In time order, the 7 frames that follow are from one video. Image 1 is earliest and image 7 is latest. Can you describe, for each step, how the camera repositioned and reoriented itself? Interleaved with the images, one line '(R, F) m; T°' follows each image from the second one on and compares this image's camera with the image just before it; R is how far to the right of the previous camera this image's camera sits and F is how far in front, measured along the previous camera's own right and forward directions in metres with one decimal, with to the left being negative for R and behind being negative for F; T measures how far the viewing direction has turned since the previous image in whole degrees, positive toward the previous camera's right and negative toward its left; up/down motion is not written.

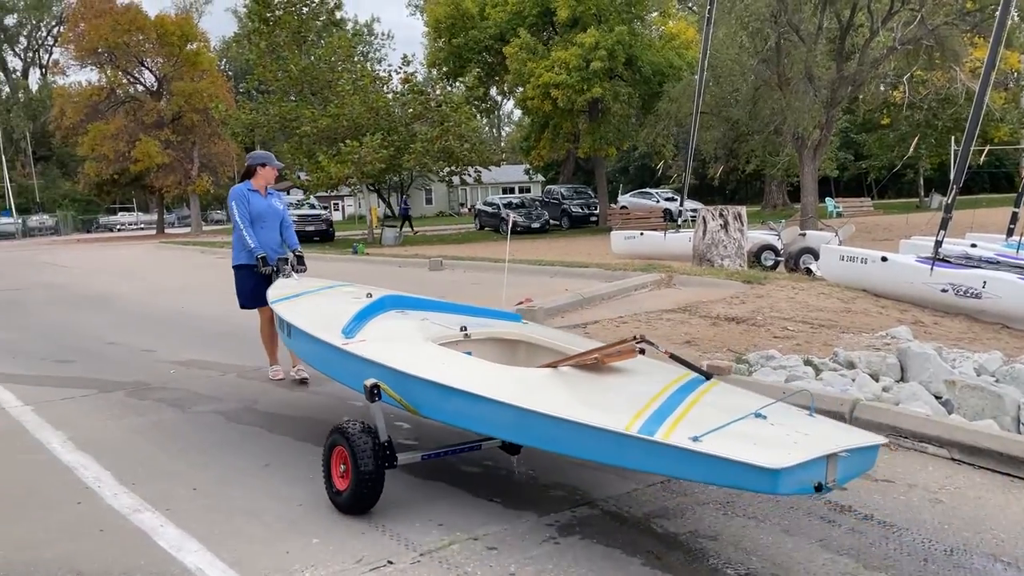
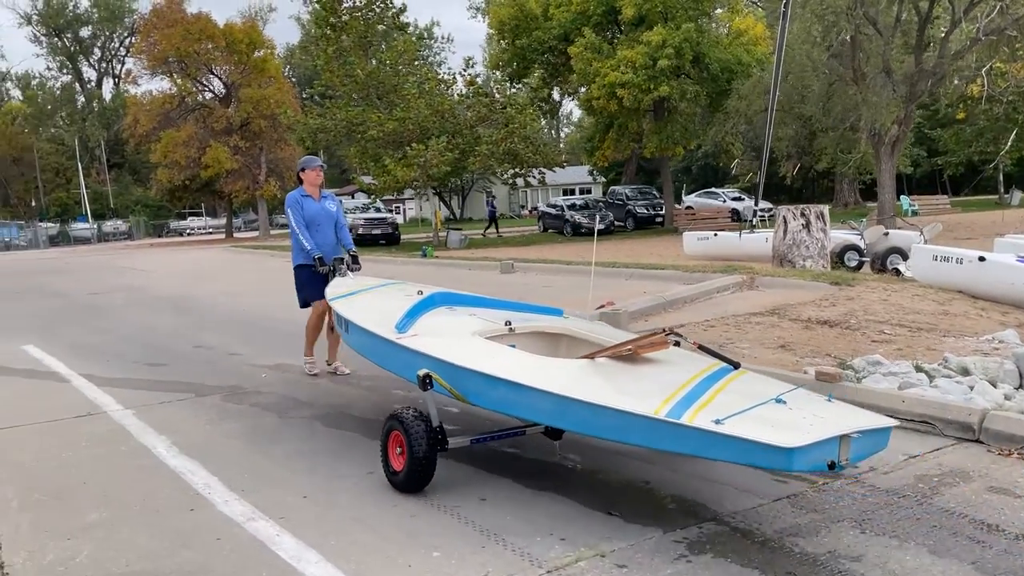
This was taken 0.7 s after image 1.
(-0.3, +0.1) m; -4°
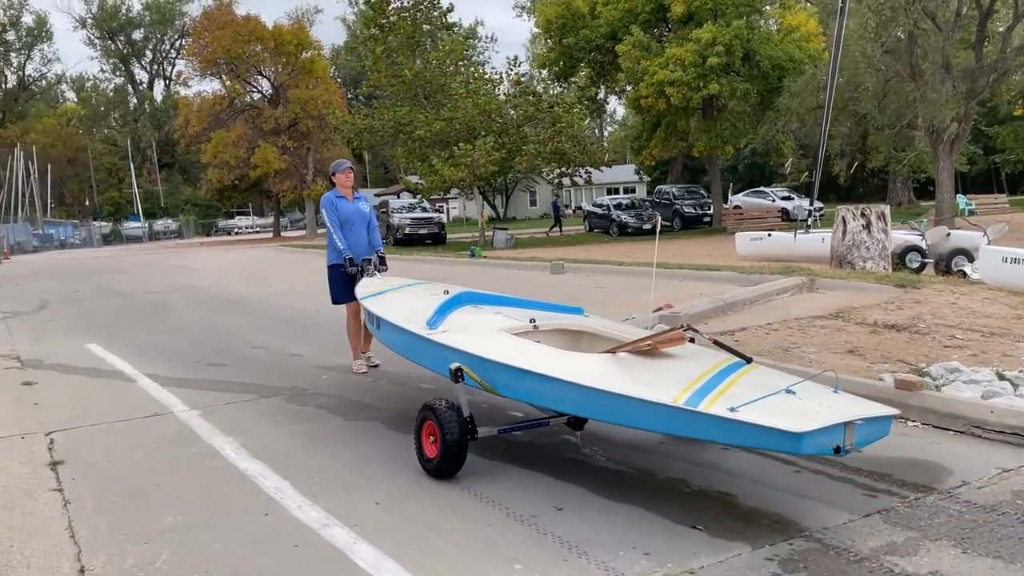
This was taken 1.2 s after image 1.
(-0.2, +0.1) m; -3°
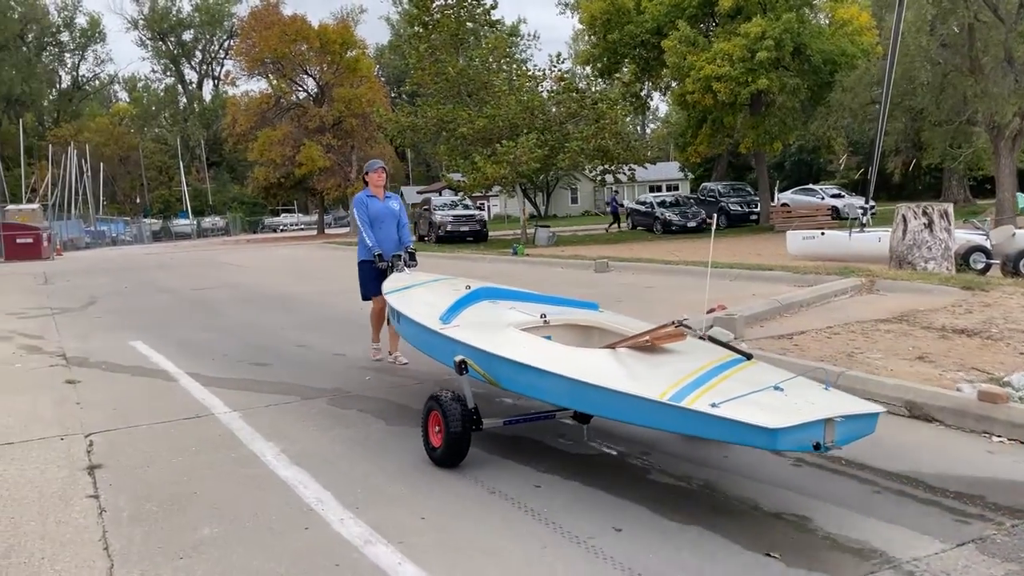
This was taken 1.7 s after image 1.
(-0.1, +0.3) m; -3°
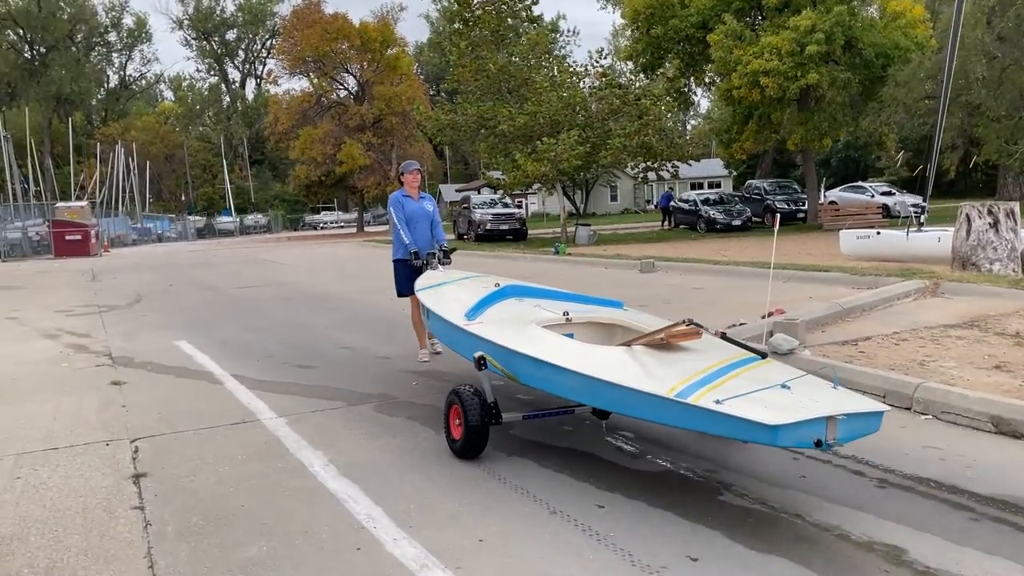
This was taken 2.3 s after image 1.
(-0.1, +0.2) m; -3°
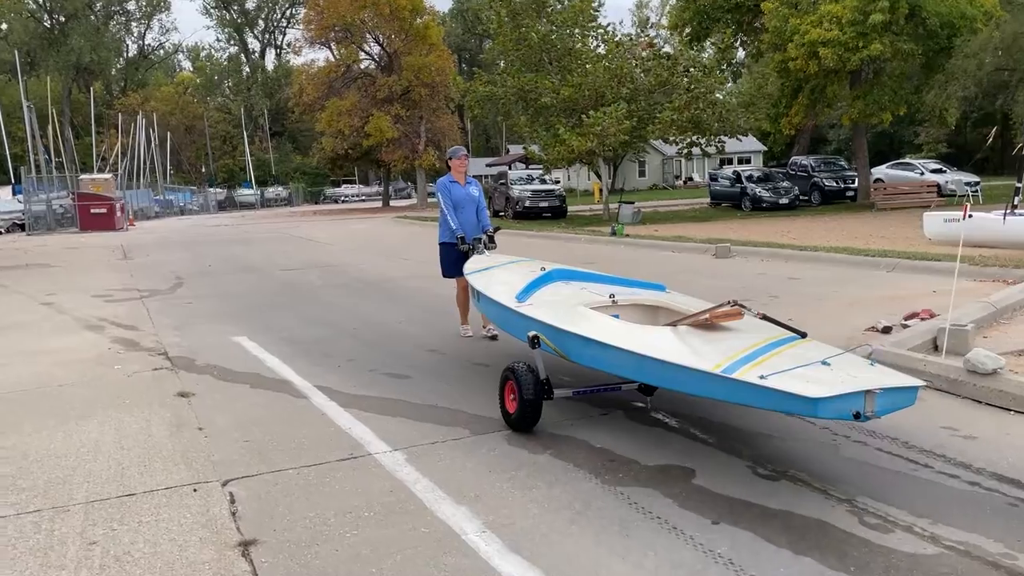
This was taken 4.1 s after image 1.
(-0.8, +1.1) m; -1°
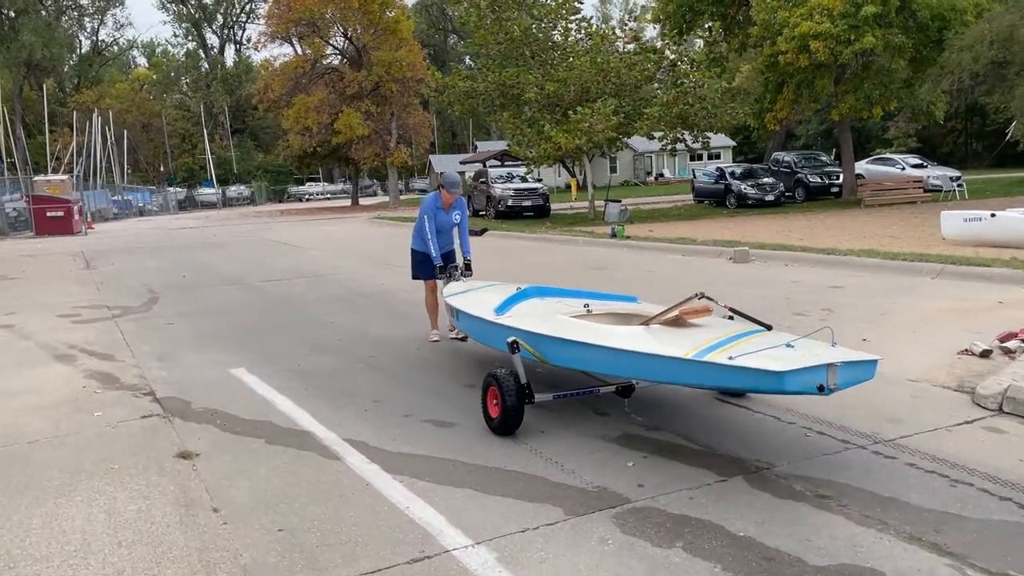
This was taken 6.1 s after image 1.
(-0.7, +1.1) m; +2°
